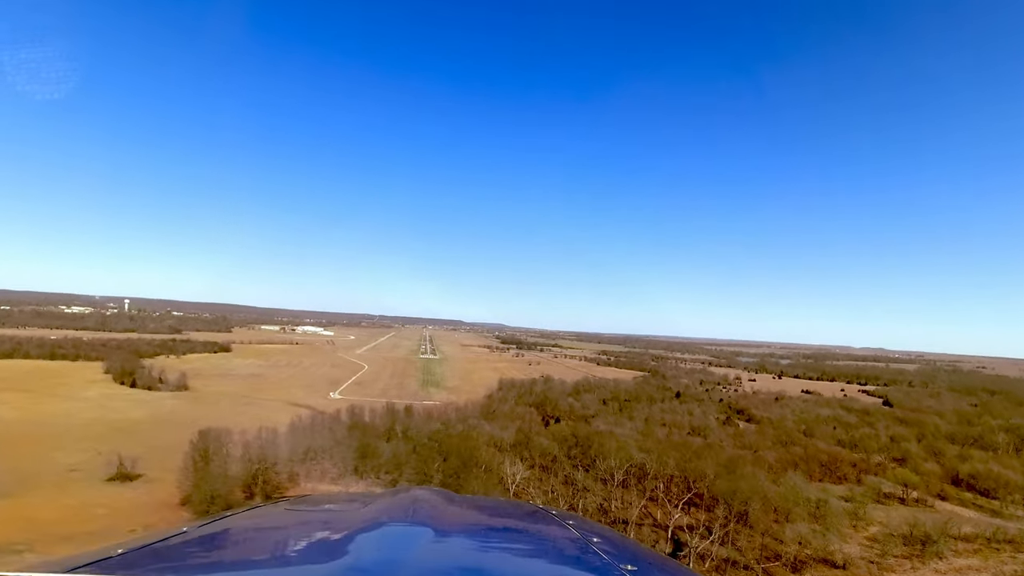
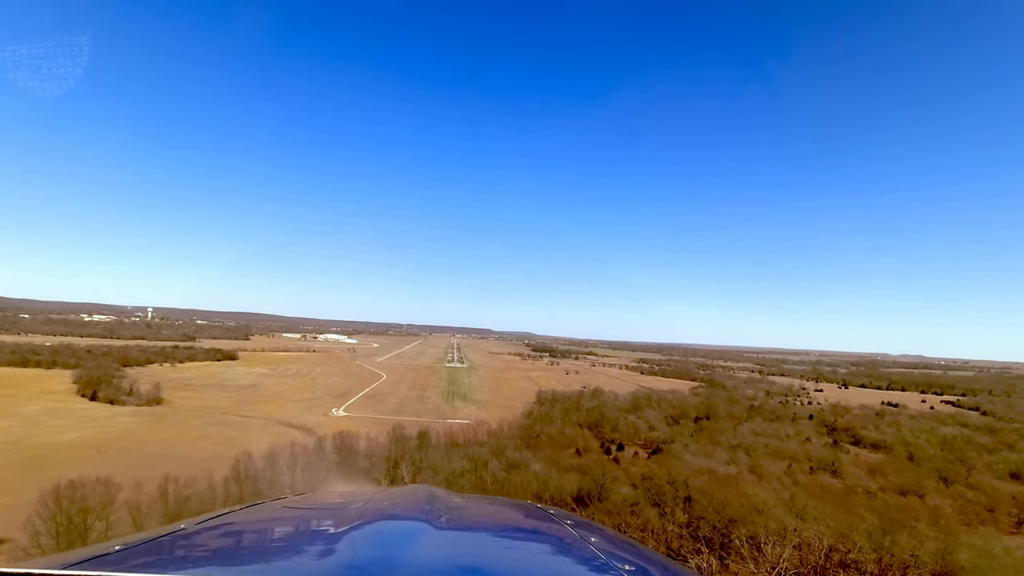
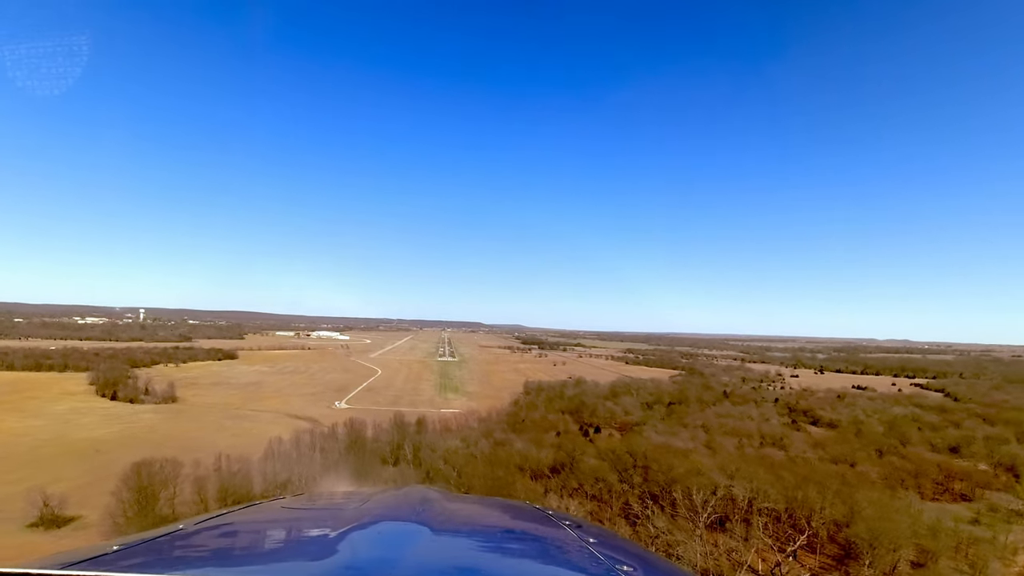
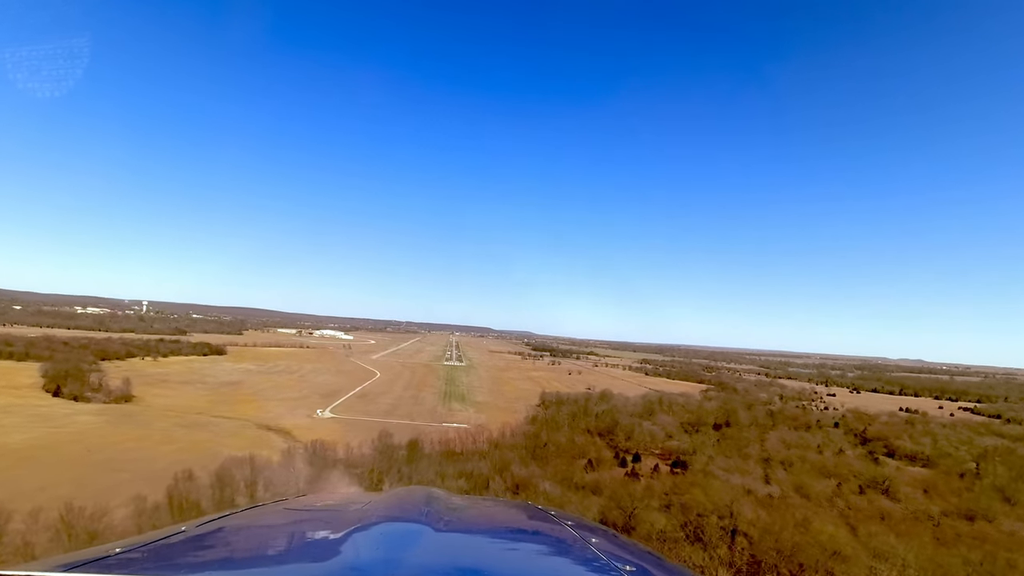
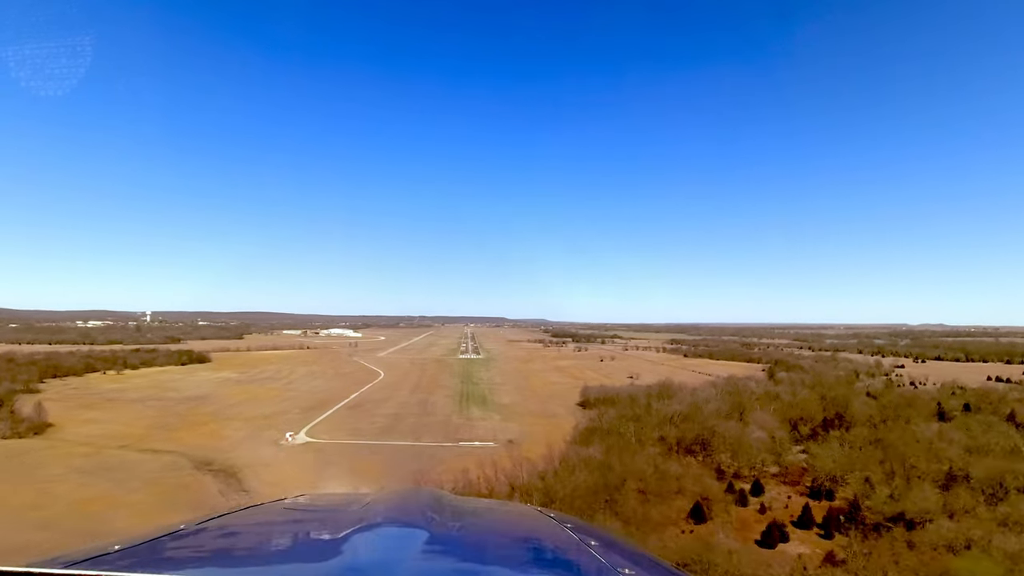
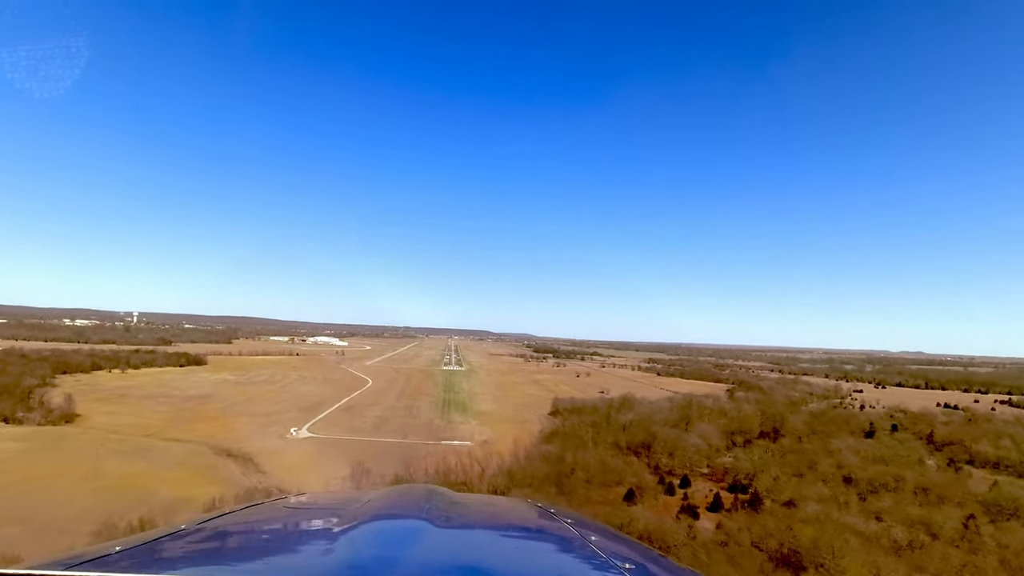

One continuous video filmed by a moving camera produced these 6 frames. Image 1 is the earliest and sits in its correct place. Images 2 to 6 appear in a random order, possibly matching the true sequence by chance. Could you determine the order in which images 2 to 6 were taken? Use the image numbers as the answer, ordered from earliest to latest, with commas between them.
3, 2, 4, 6, 5
